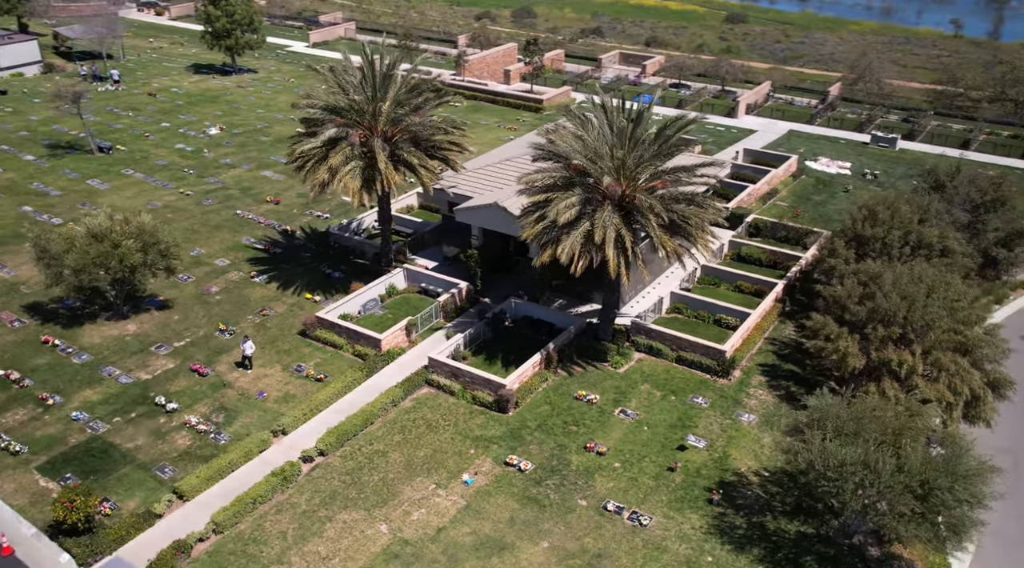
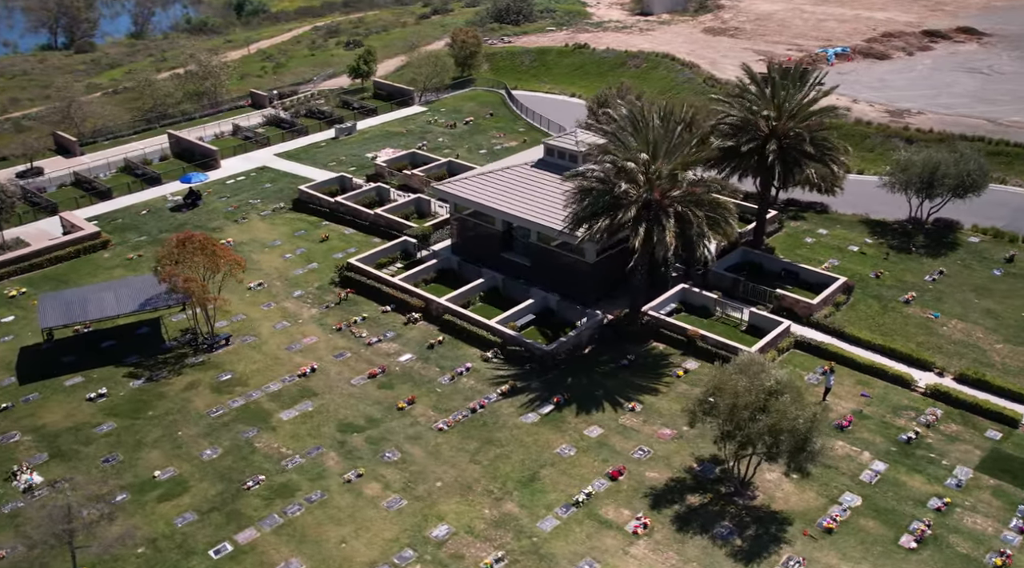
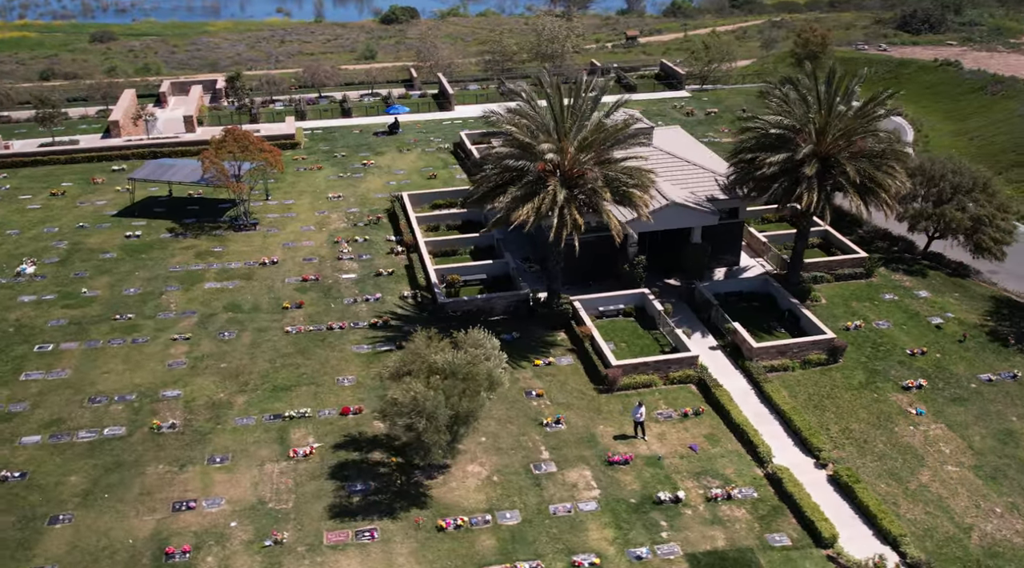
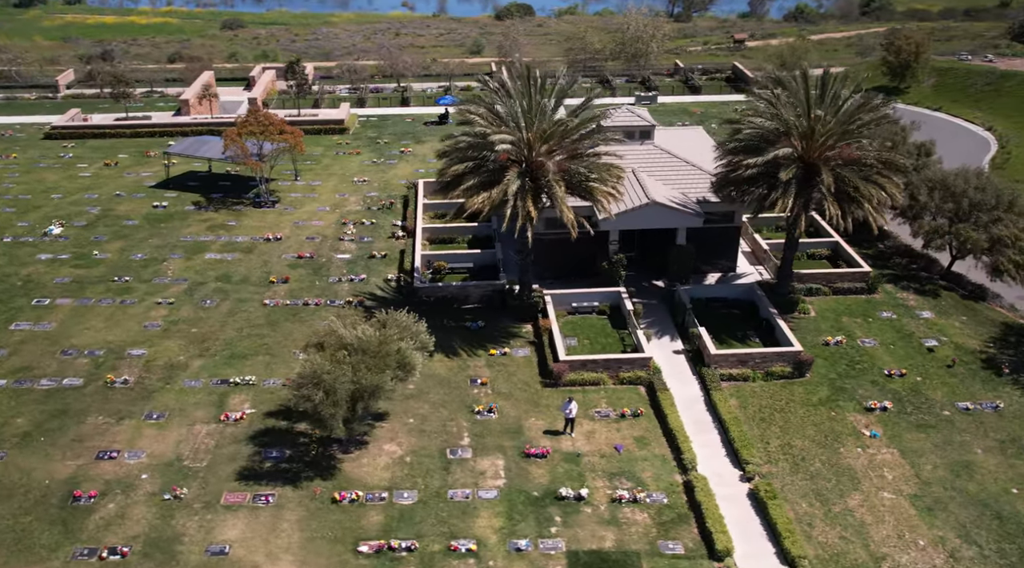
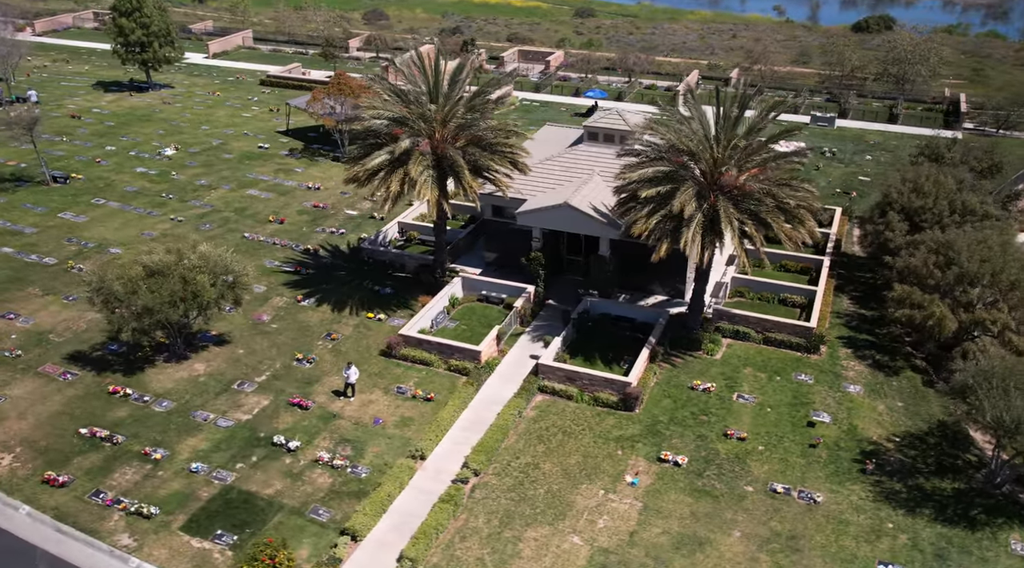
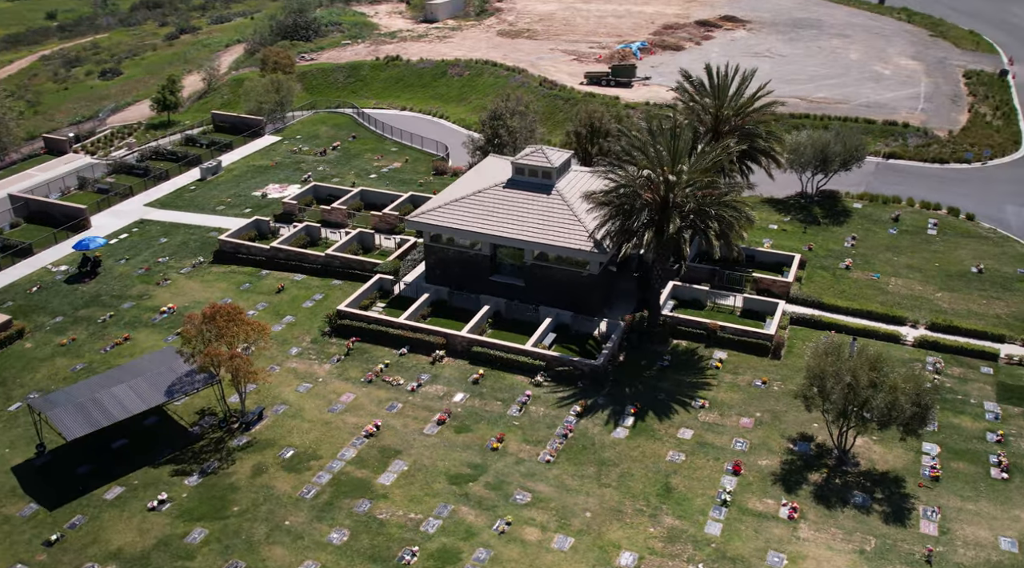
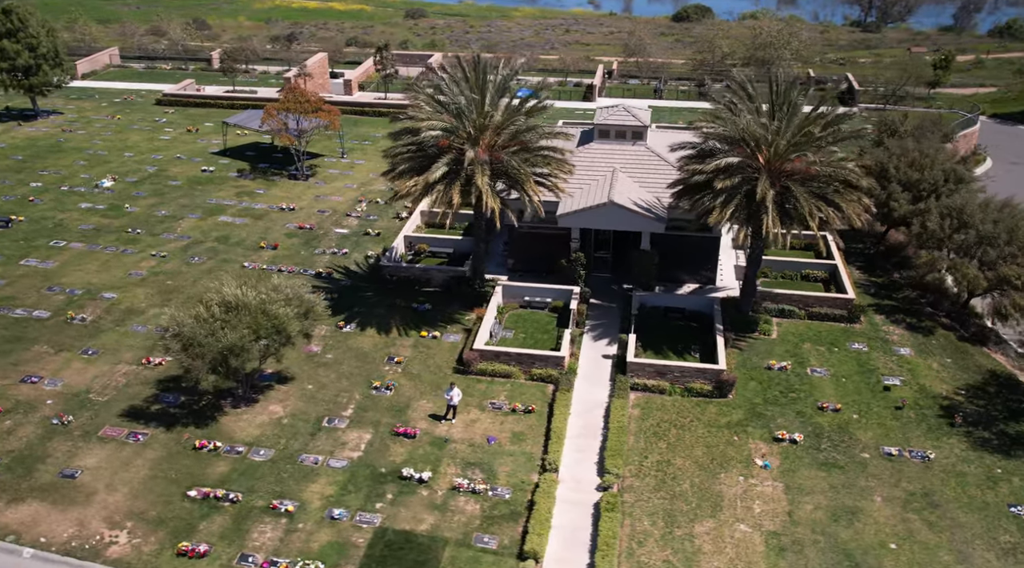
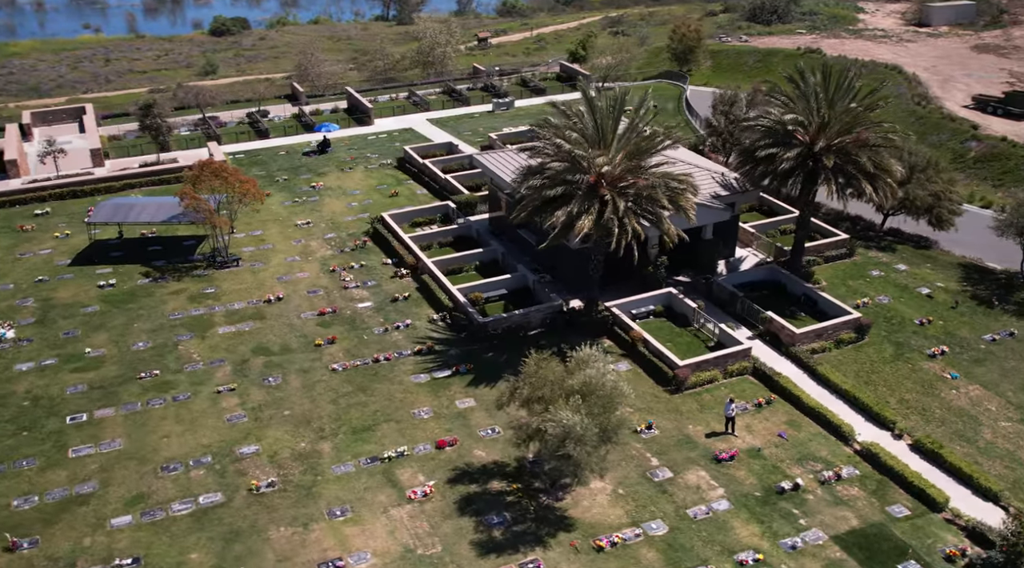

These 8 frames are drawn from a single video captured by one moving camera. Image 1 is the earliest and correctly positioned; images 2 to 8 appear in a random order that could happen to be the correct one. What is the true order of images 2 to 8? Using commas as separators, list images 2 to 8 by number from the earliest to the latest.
5, 7, 4, 3, 8, 2, 6
